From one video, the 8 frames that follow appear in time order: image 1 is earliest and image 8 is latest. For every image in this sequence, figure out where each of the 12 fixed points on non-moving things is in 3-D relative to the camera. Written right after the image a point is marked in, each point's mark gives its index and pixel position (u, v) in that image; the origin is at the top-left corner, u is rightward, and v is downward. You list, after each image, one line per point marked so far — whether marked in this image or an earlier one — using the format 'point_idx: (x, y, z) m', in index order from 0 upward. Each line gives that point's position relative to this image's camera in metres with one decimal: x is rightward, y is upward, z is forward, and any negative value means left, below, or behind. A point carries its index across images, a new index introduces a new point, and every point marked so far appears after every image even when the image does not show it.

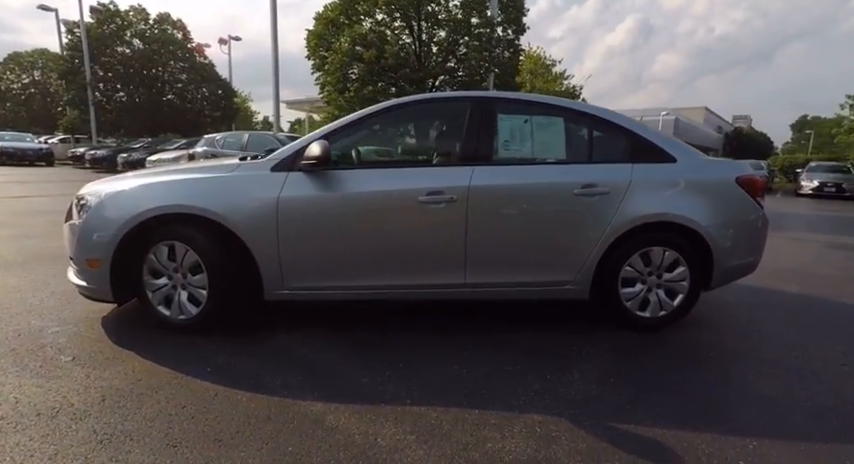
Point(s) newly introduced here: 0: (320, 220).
0: (-0.7, +0.1, +3.8) m
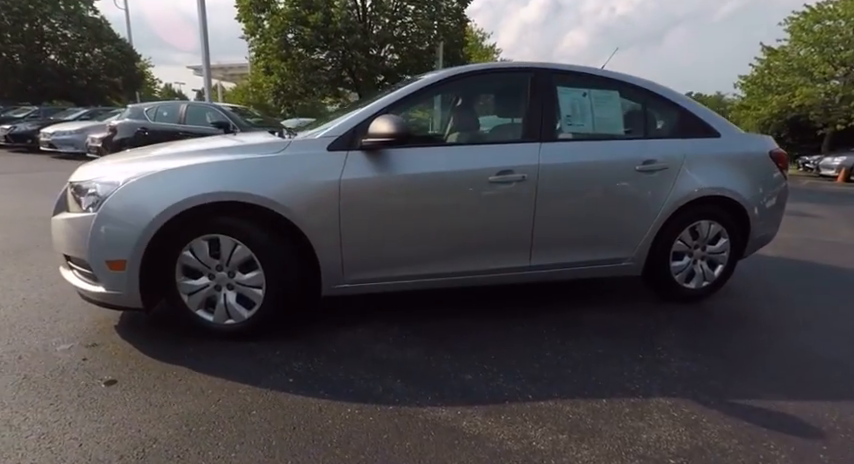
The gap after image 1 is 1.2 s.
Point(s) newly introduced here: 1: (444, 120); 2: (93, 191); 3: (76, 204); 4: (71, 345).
0: (-0.3, +0.2, +3.5) m
1: (+0.1, +0.7, +3.7) m
2: (-2.0, +0.3, +3.3) m
3: (-2.1, +0.2, +3.4) m
4: (-2.1, -0.7, +3.4) m
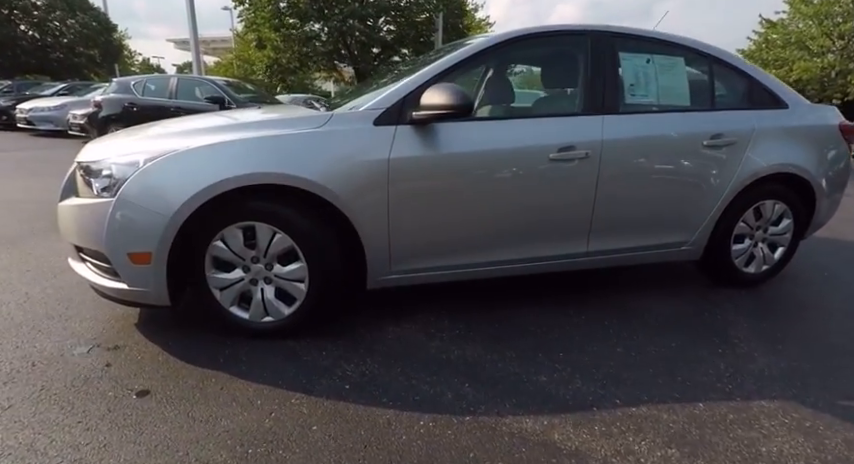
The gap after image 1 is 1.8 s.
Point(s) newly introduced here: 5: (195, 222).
0: (+0.1, +0.3, +3.1) m
1: (+0.4, +0.8, +3.4) m
2: (-1.6, +0.3, +2.9) m
3: (-1.8, +0.2, +3.0) m
4: (-1.8, -0.6, +3.0) m
5: (-1.2, +0.1, +2.9) m
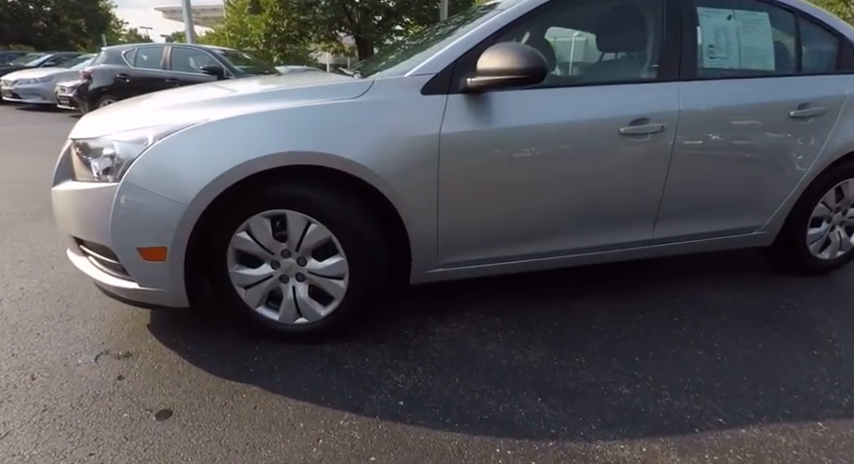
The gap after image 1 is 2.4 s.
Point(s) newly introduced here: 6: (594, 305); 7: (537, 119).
0: (+0.3, +0.3, +2.7) m
1: (+0.7, +0.9, +2.9) m
2: (-1.4, +0.3, +2.5) m
3: (-1.5, +0.3, +2.5) m
4: (-1.5, -0.6, +2.6) m
5: (-0.9, +0.1, +2.5) m
6: (+0.9, -0.4, +3.3) m
7: (+0.5, +0.5, +2.7) m
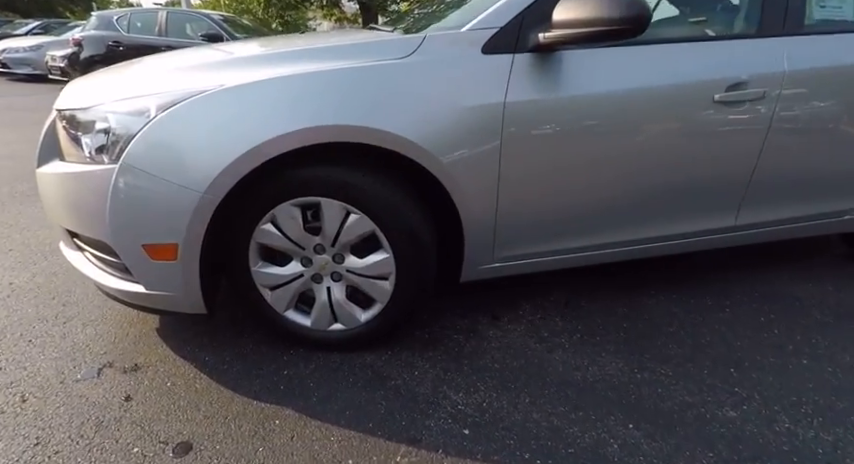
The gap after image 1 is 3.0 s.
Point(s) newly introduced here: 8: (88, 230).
0: (+0.5, +0.4, +2.3) m
1: (+0.9, +0.9, +2.5) m
2: (-1.1, +0.4, +2.0) m
3: (-1.3, +0.3, +2.1) m
4: (-1.3, -0.6, +2.3) m
5: (-0.7, +0.1, +2.1) m
6: (+1.2, -0.3, +2.9) m
7: (+0.8, +0.6, +2.3) m
8: (-1.2, 0.0, +2.1) m
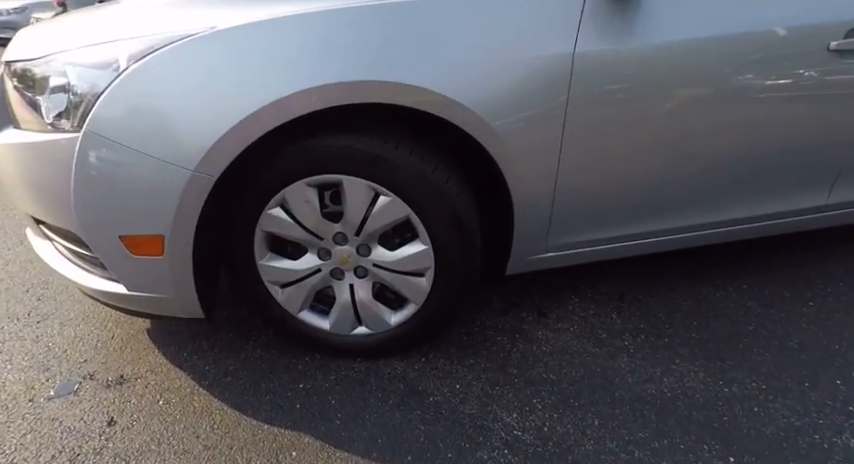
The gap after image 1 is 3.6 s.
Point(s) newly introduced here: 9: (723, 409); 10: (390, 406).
0: (+0.7, +0.4, +1.8) m
1: (+1.0, +1.0, +2.0) m
2: (-1.0, +0.4, +1.6) m
3: (-1.1, +0.3, +1.7) m
4: (-1.1, -0.5, +1.9) m
5: (-0.5, +0.2, +1.7) m
6: (+1.3, -0.3, +2.5) m
7: (+0.9, +0.6, +1.9) m
8: (-1.1, 0.0, +1.7) m
9: (+0.9, -0.6, +1.8) m
10: (-0.1, -0.5, +1.8) m
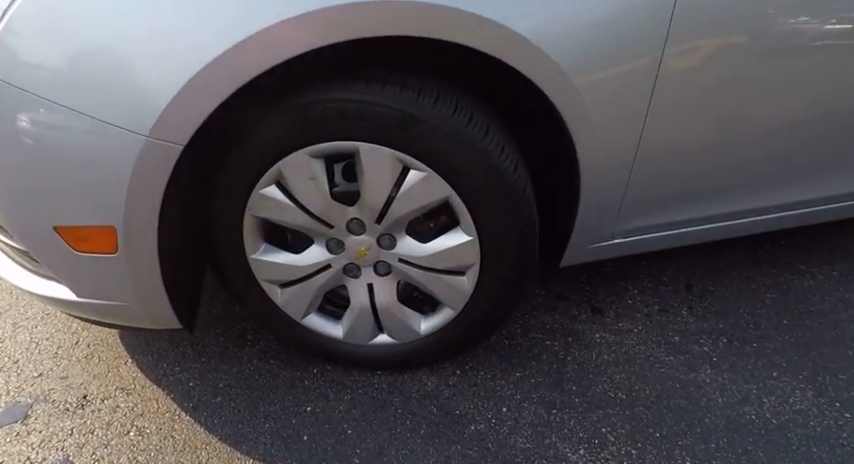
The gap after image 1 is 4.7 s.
0: (+0.8, +0.5, +1.4) m
1: (+1.1, +1.0, +1.5) m
2: (-0.9, +0.4, +1.2) m
3: (-1.0, +0.4, +1.2) m
4: (-1.0, -0.5, +1.5) m
5: (-0.4, +0.2, +1.3) m
6: (+1.4, -0.2, +2.0) m
7: (+1.0, +0.7, +1.4) m
8: (-1.0, +0.1, +1.3) m
9: (+1.0, -0.5, +1.4) m
10: (0.0, -0.5, +1.4) m
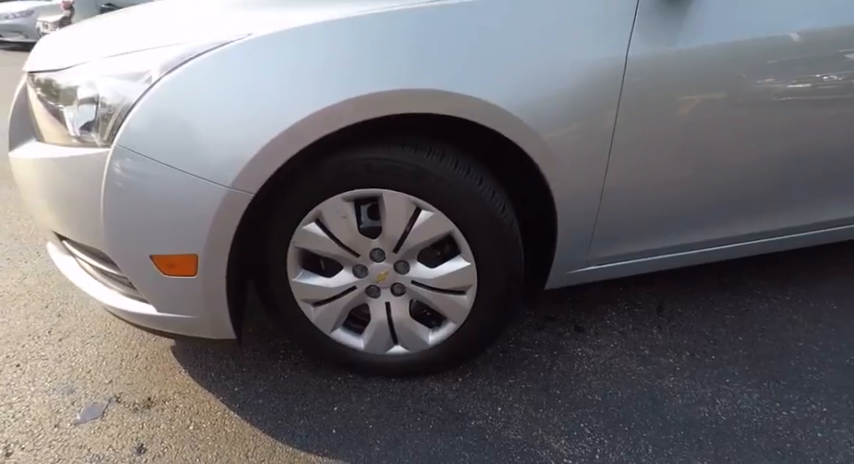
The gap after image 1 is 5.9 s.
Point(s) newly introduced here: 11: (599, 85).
0: (+0.8, +0.4, +1.8) m
1: (+1.1, +1.0, +1.9) m
2: (-0.9, +0.4, +1.5) m
3: (-1.0, +0.3, +1.6) m
4: (-1.0, -0.6, +1.8) m
5: (-0.4, +0.1, +1.6) m
6: (+1.5, -0.3, +2.4) m
7: (+1.0, +0.6, +1.8) m
8: (-1.0, 0.0, +1.6) m
9: (+1.0, -0.6, +1.7) m
10: (0.0, -0.6, +1.7) m
11: (+0.5, +0.4, +1.6) m
